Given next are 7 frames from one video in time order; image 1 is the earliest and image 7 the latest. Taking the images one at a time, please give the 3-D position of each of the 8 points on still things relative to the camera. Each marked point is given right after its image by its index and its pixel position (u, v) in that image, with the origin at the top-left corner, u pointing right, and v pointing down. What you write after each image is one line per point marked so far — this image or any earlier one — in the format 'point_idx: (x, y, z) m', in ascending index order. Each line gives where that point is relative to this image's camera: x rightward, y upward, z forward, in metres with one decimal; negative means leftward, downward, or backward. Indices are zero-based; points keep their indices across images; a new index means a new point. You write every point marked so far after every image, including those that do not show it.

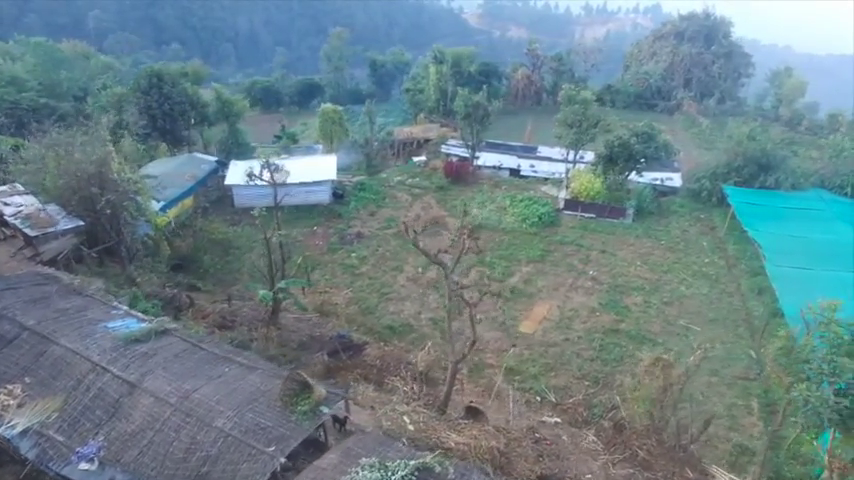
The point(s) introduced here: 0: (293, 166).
0: (-4.2, +2.3, +19.4) m
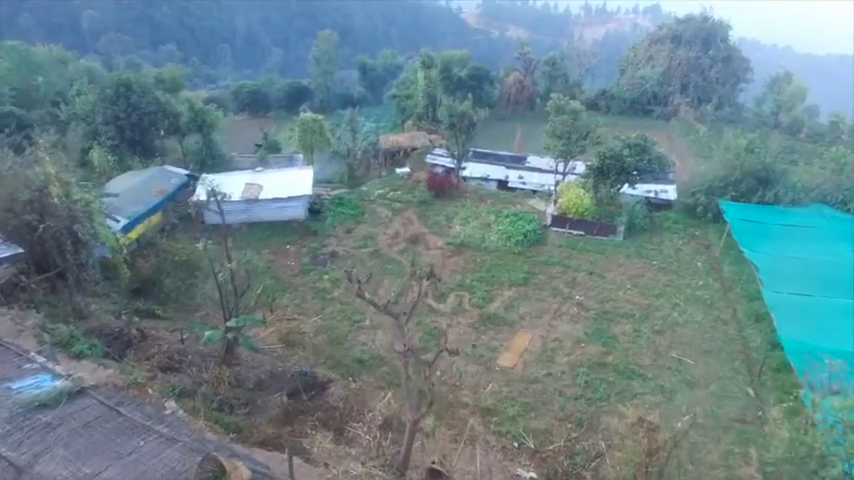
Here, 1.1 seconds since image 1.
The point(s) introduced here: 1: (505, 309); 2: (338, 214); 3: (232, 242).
0: (-4.8, +1.8, +18.4) m
1: (+1.8, -1.6, +14.3) m
2: (-2.7, +0.8, +18.5) m
3: (-5.5, -0.1, +17.4) m
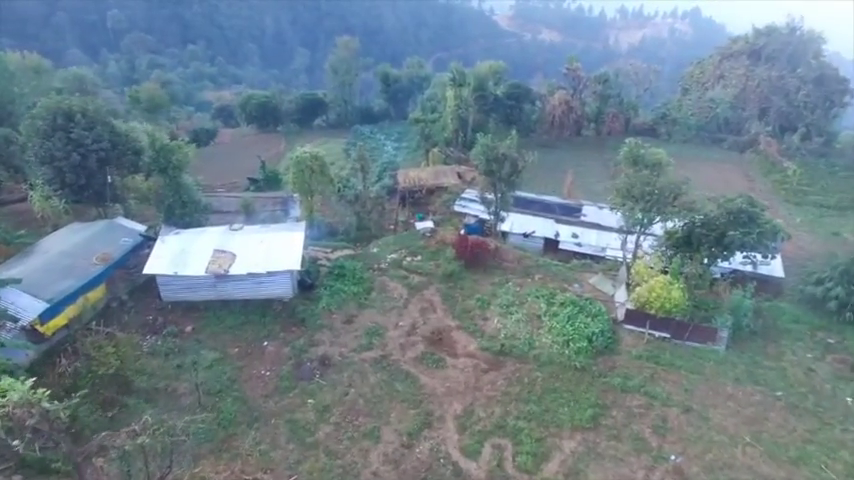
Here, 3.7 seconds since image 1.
0: (-4.2, -0.1, +14.0) m
1: (+2.2, -3.7, +9.6) m
2: (-2.1, -1.1, +14.0) m
3: (-4.9, -2.0, +13.0) m
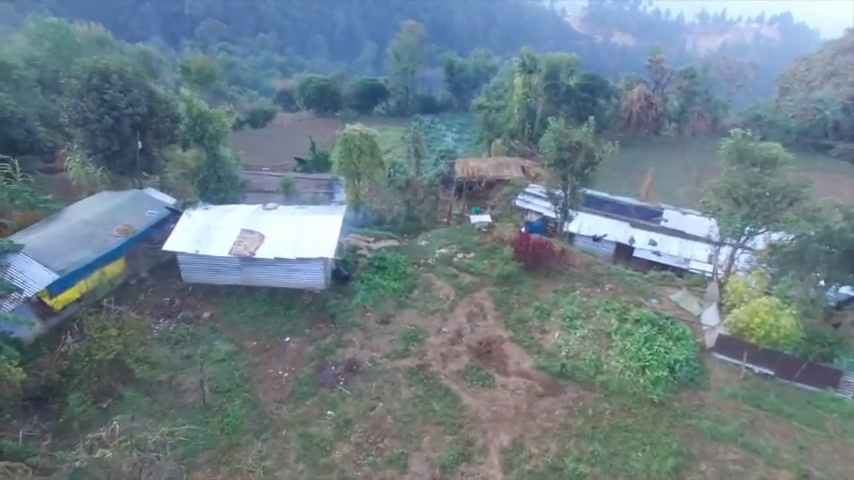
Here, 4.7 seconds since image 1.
0: (-3.1, +0.3, +12.5) m
1: (+2.6, -3.7, +7.5) m
2: (-1.1, -0.9, +12.3) m
3: (-4.1, -1.5, +11.5) m
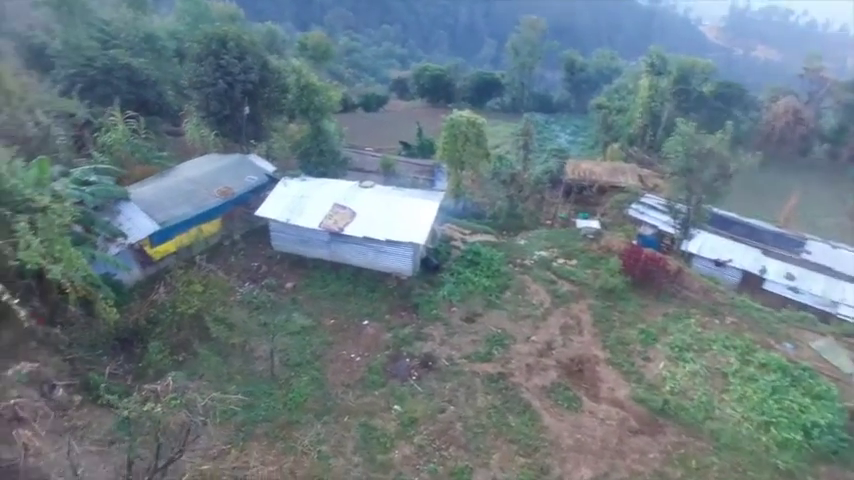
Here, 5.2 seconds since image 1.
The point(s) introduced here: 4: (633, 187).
0: (-1.1, +0.7, +12.0) m
1: (+3.1, -3.9, +6.2) m
2: (+0.7, -0.7, +11.4) m
3: (-2.5, -1.0, +11.2) m
4: (+5.7, +1.4, +16.8) m
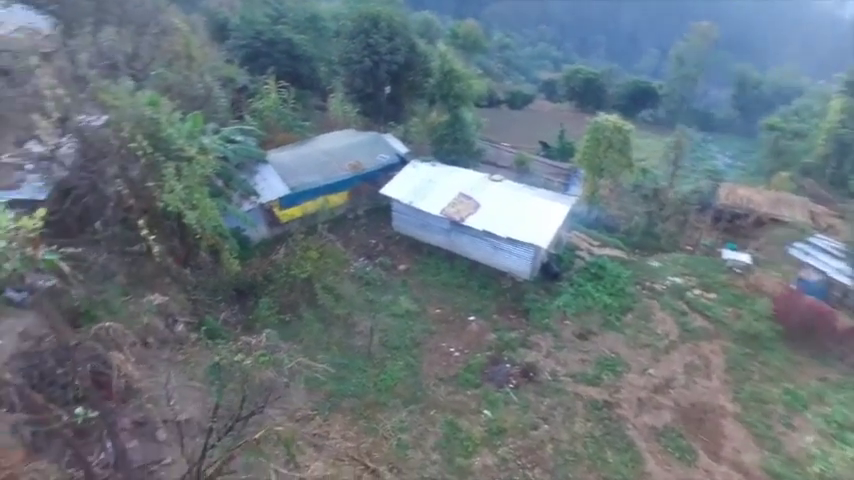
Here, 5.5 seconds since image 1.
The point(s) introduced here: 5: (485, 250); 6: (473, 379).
0: (+1.3, +0.8, +11.5) m
1: (+3.4, -4.3, +5.0) m
2: (+2.7, -0.9, +10.6) m
3: (-0.5, -0.6, +11.0) m
4: (+8.9, +0.3, +14.9) m
5: (+1.1, -0.2, +11.0) m
6: (+0.7, -2.0, +8.8) m
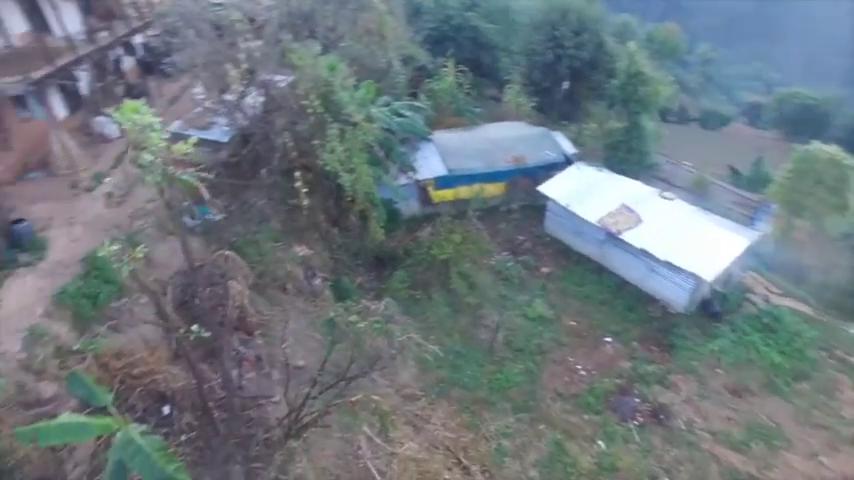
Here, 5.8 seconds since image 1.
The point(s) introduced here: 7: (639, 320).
0: (+4.0, +0.4, +10.4) m
1: (+3.4, -4.9, +3.7) m
2: (+4.7, -1.5, +9.3) m
3: (+1.9, -0.6, +10.4) m
4: (+11.9, -1.7, +11.8) m
5: (+3.4, -0.5, +10.0) m
6: (+2.2, -2.1, +8.0) m
7: (+3.3, -1.2, +9.6) m
